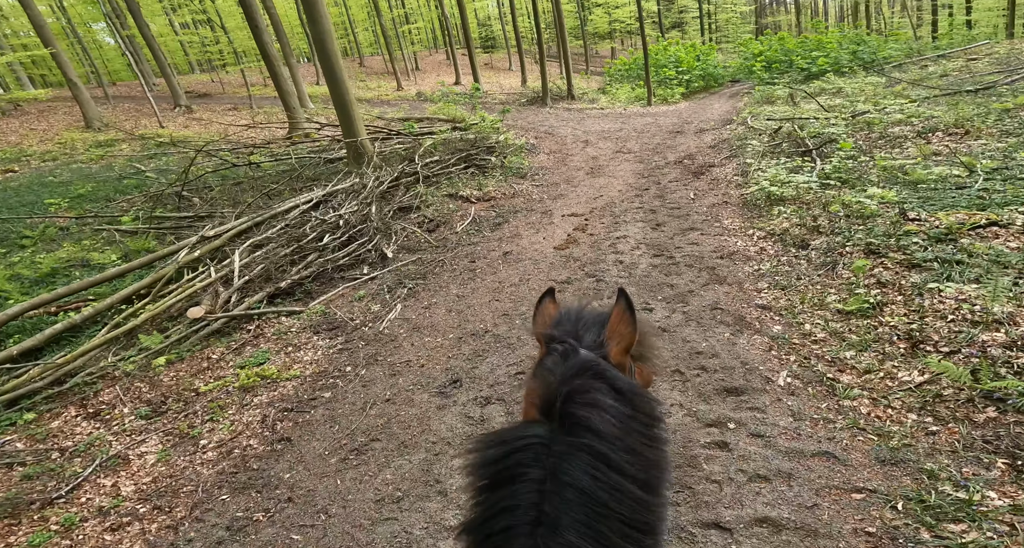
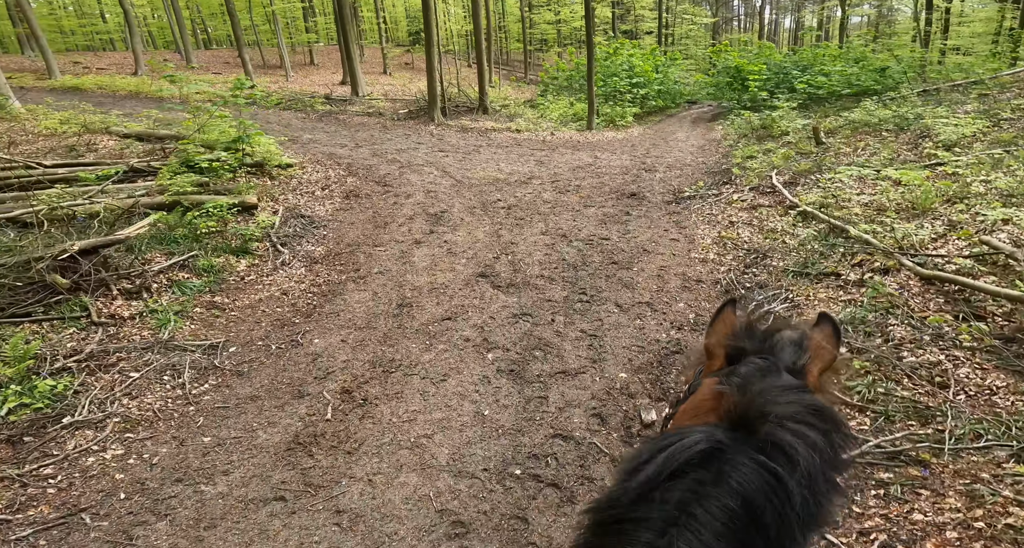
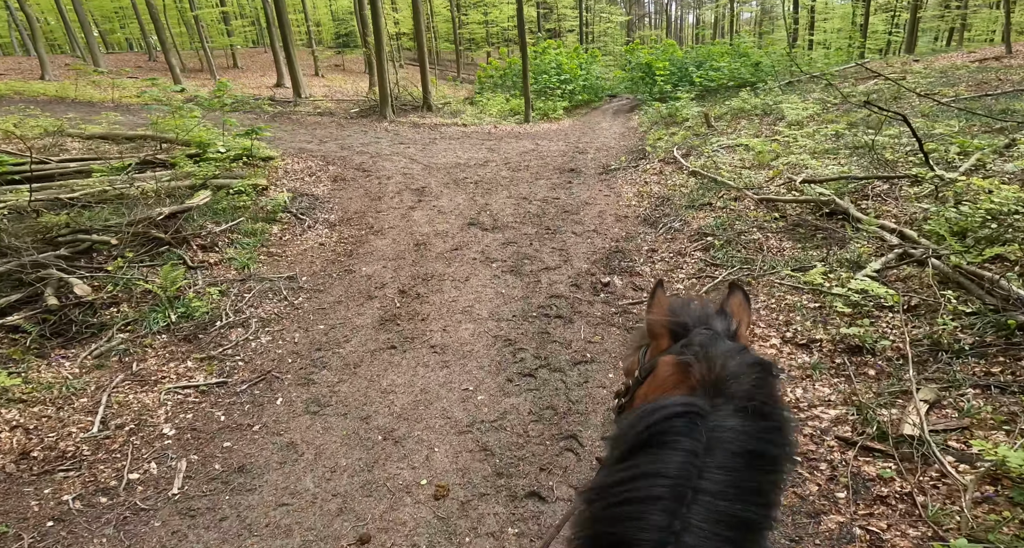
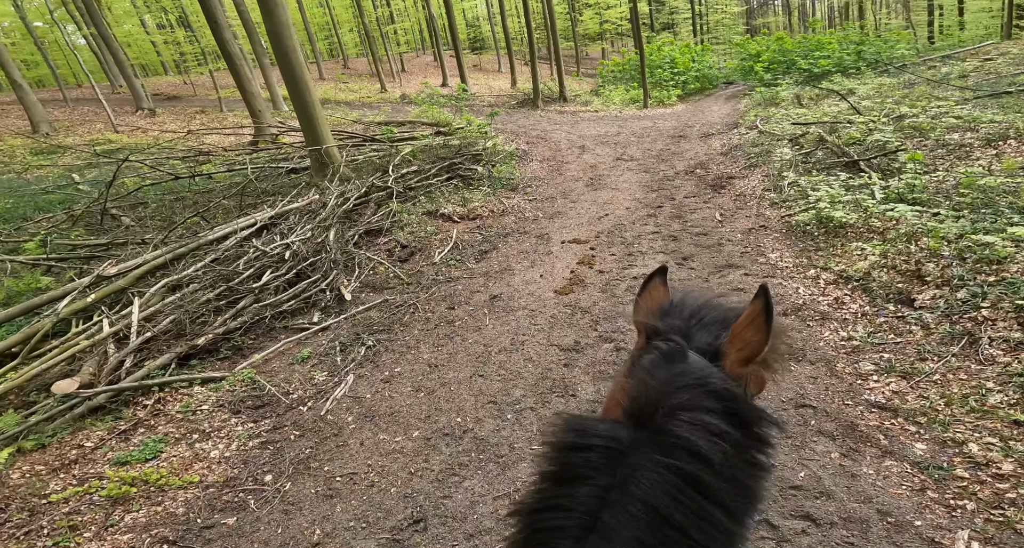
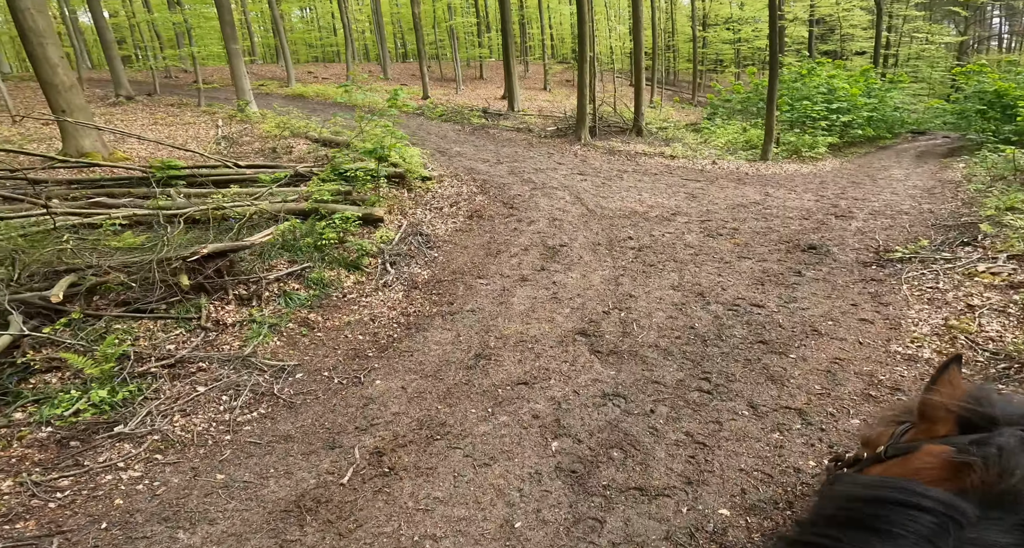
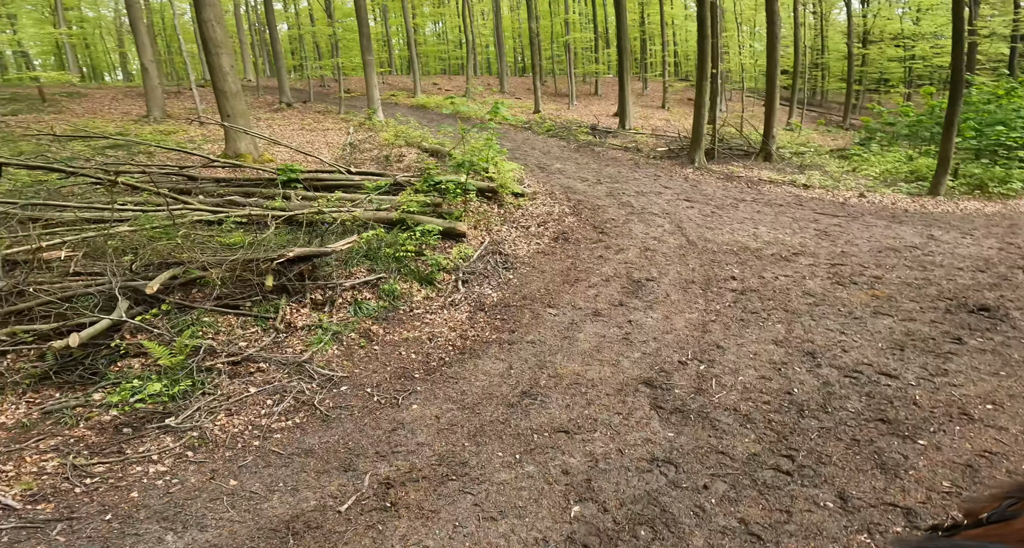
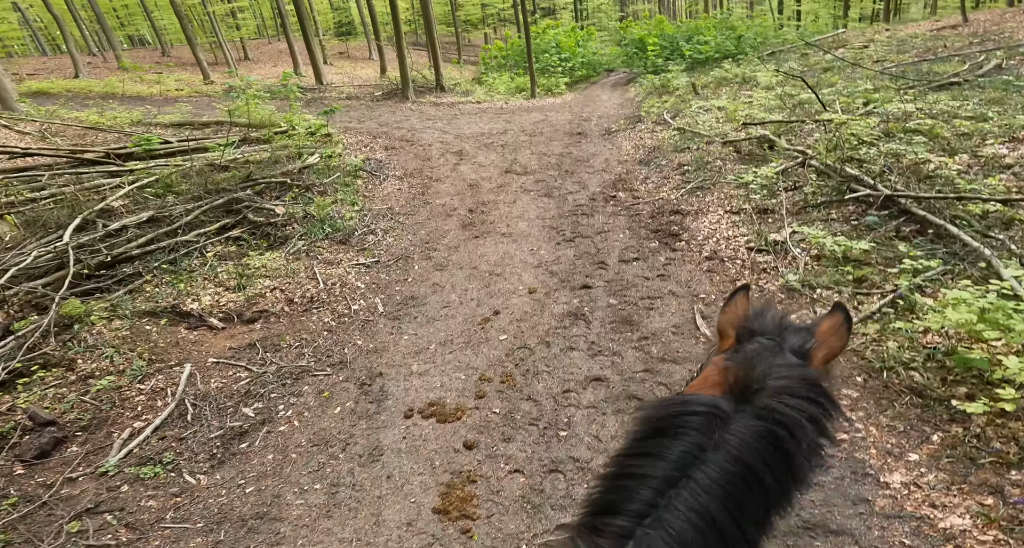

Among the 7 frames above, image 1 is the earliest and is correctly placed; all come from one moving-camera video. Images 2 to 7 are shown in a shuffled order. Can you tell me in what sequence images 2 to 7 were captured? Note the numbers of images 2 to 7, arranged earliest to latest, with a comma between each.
4, 7, 3, 2, 5, 6
